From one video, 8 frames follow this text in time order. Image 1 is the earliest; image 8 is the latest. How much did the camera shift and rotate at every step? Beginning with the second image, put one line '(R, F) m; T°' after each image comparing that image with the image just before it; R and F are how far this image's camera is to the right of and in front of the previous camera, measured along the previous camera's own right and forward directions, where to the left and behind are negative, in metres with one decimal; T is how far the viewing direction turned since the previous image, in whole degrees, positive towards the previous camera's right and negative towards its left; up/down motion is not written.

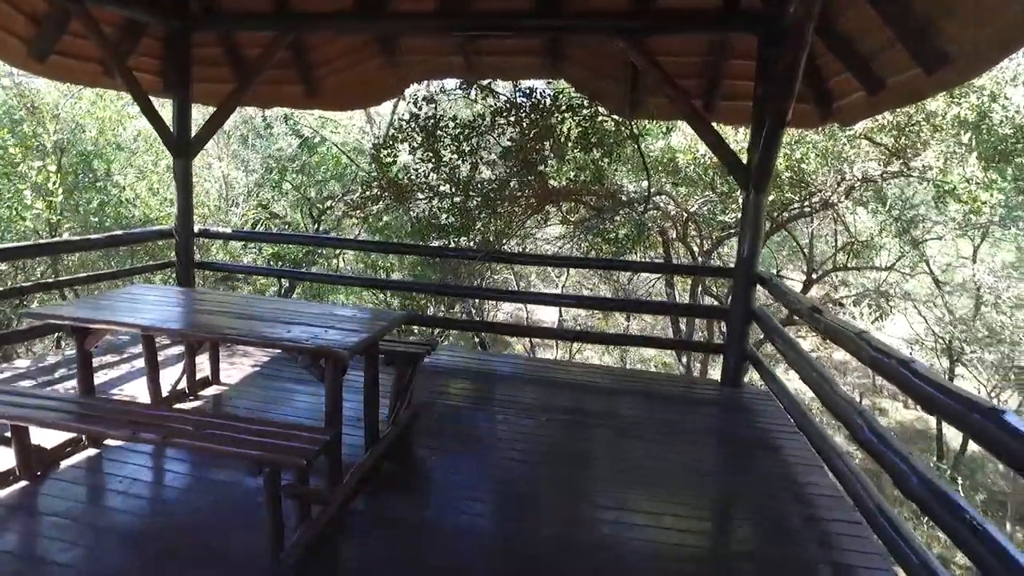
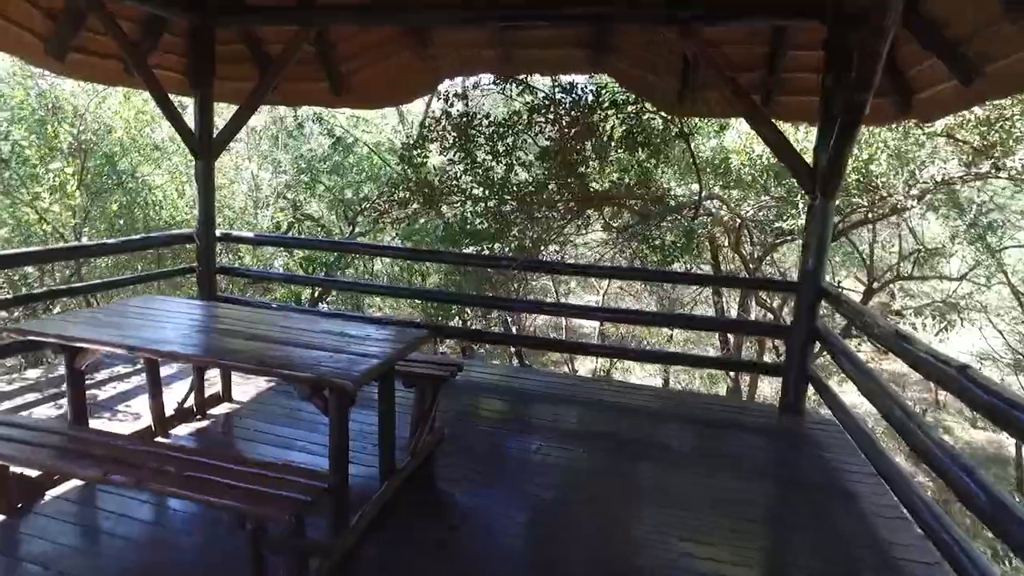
(0.0, +0.3) m; -4°
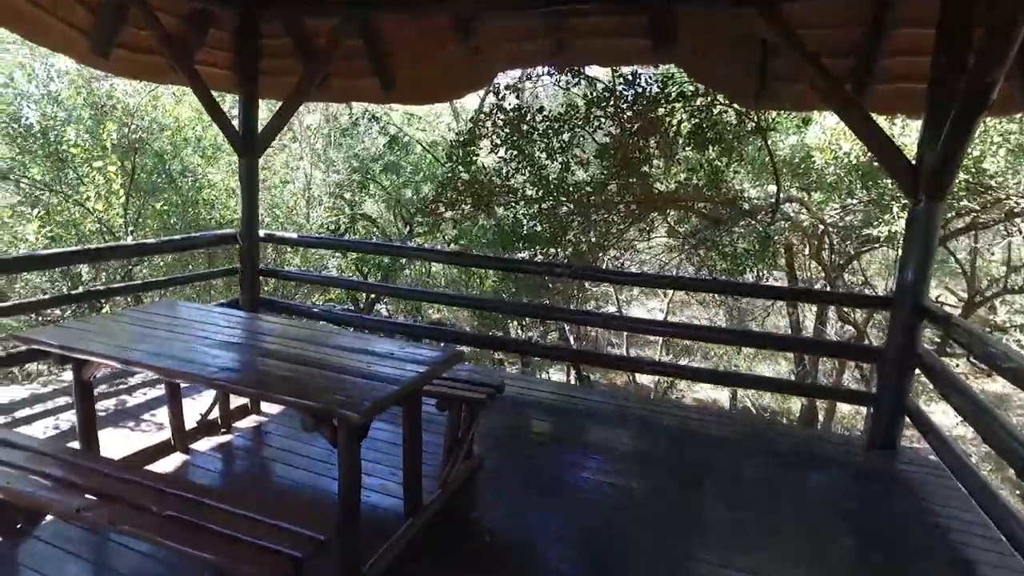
(+0.1, +0.3) m; -6°
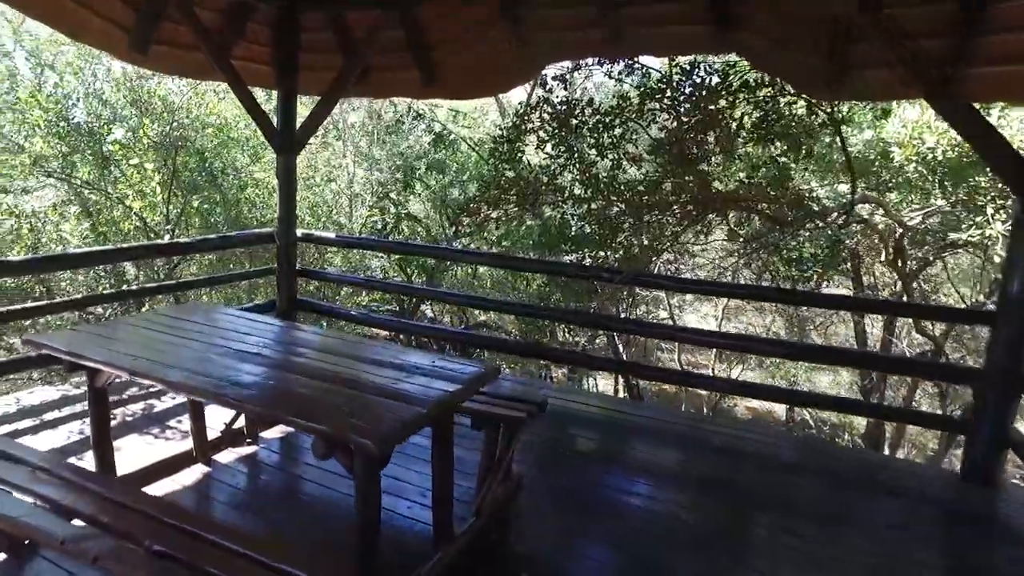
(0.0, +0.2) m; -4°
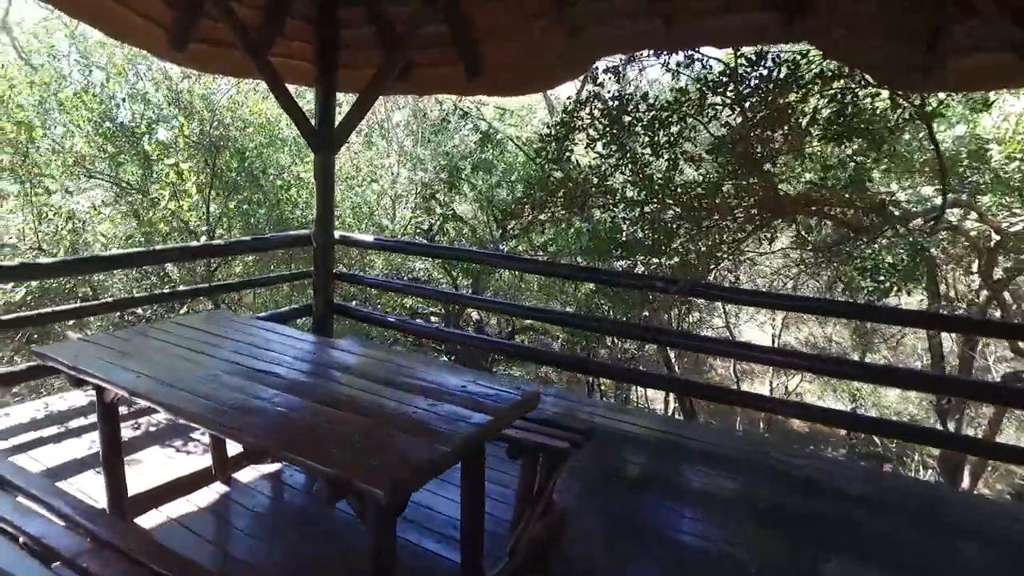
(0.0, +0.2) m; -4°
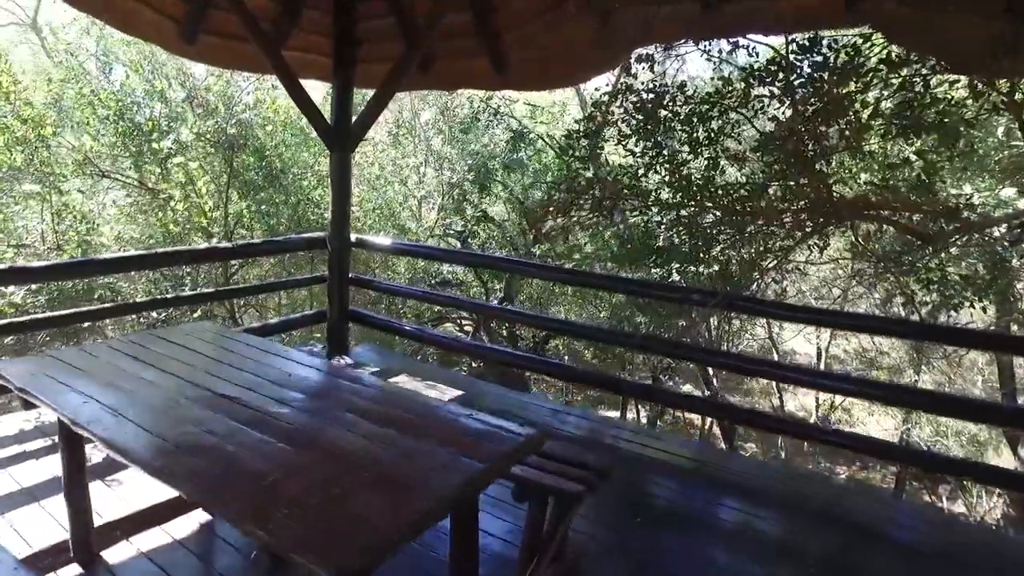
(+0.1, +0.3) m; -4°
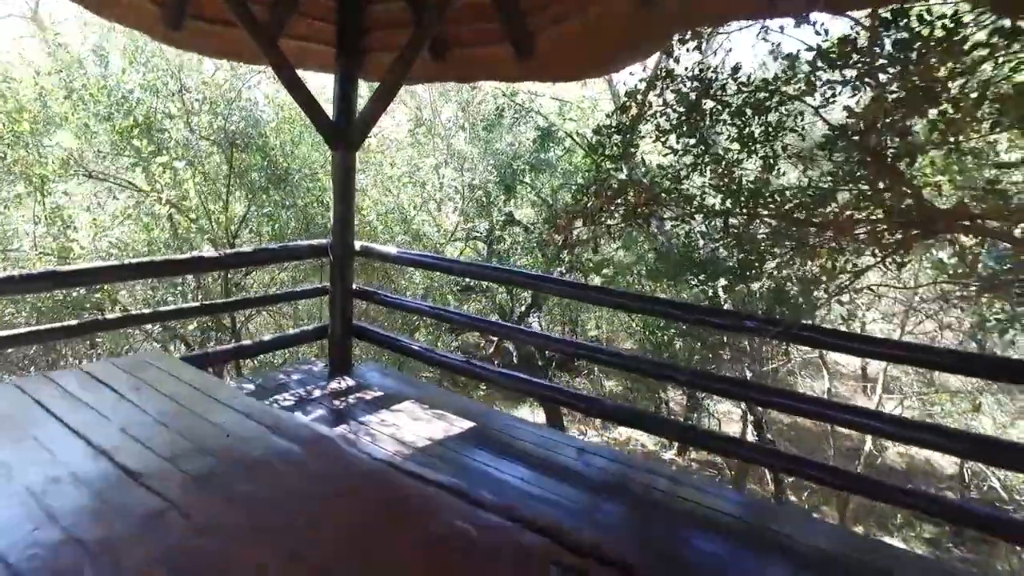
(+0.1, +0.4) m; -3°
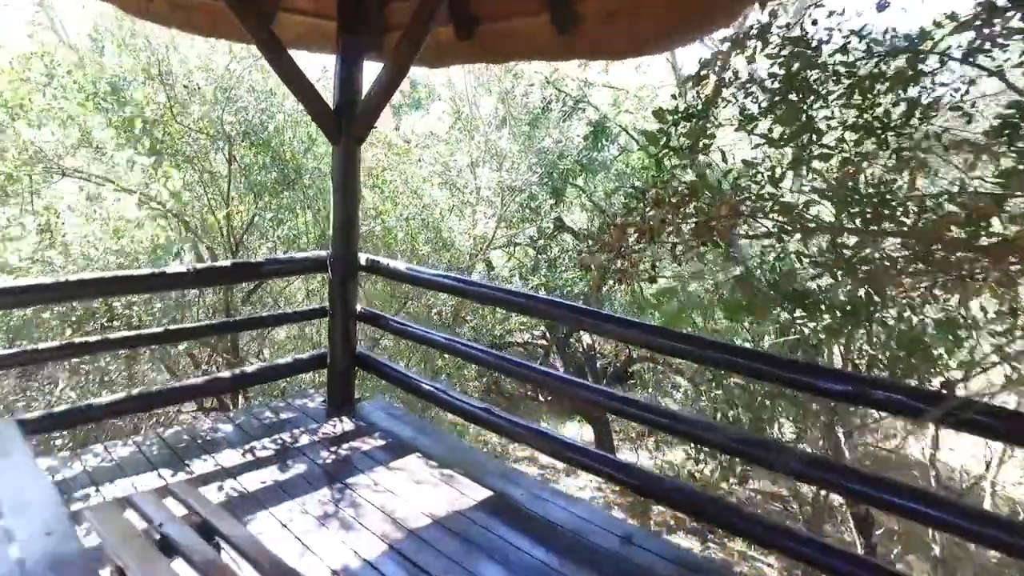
(+0.1, +0.6) m; -5°
